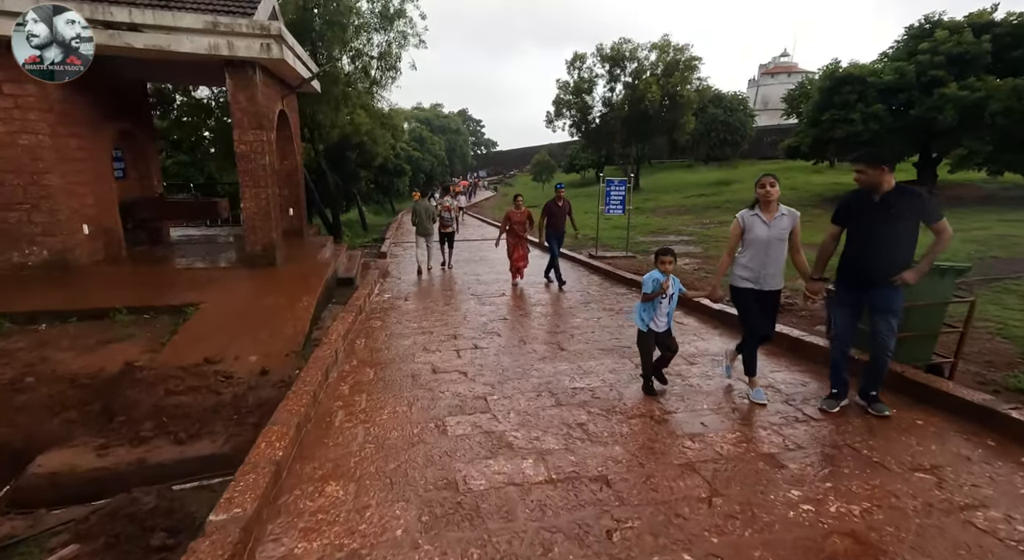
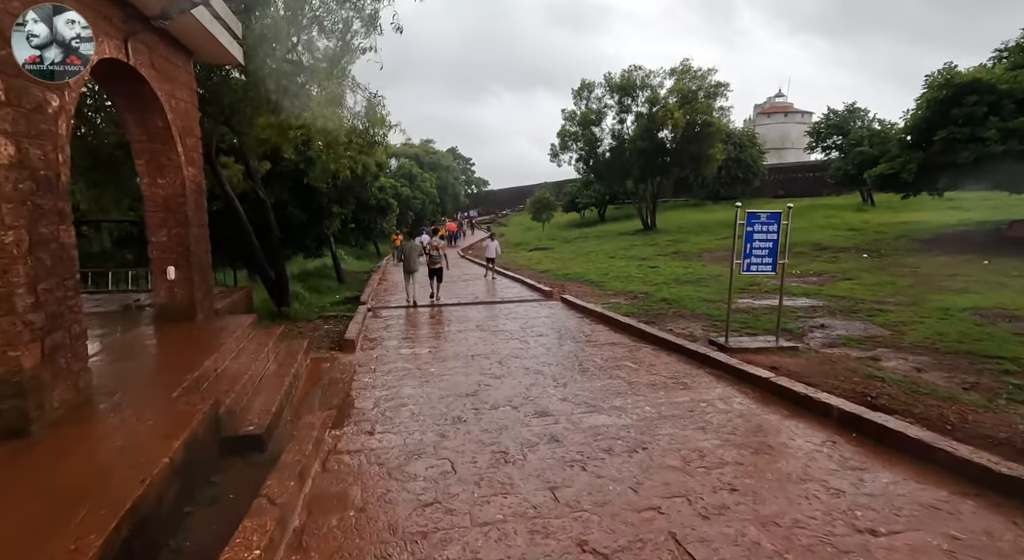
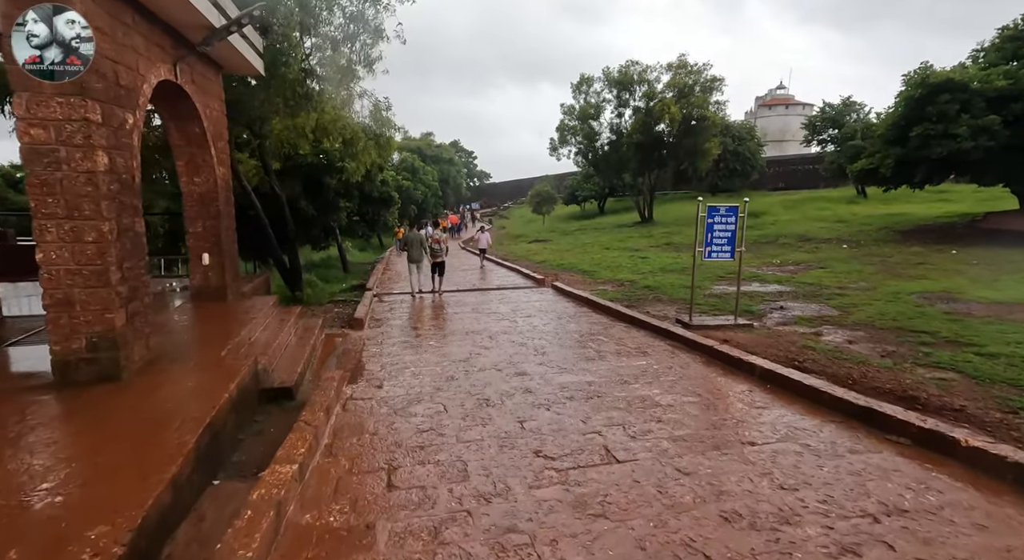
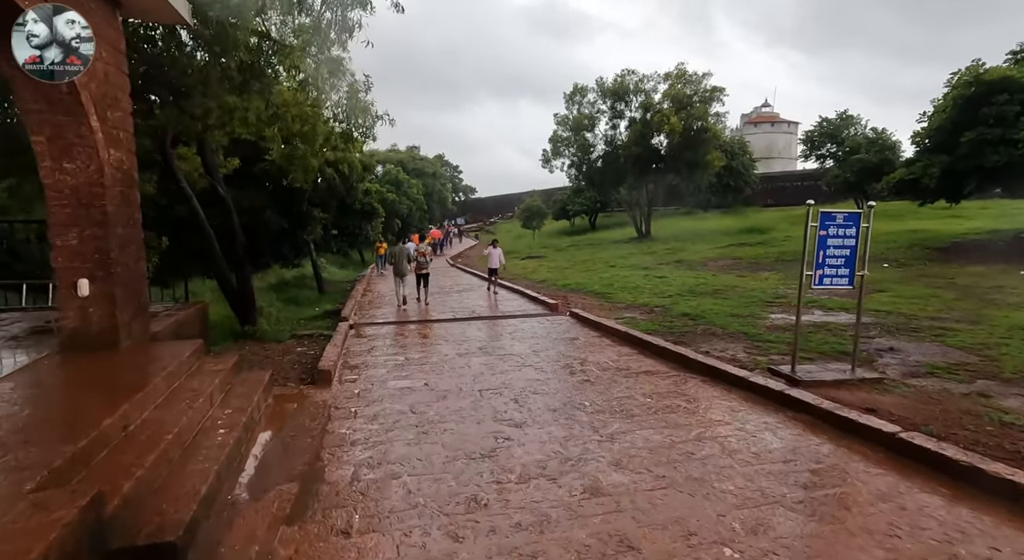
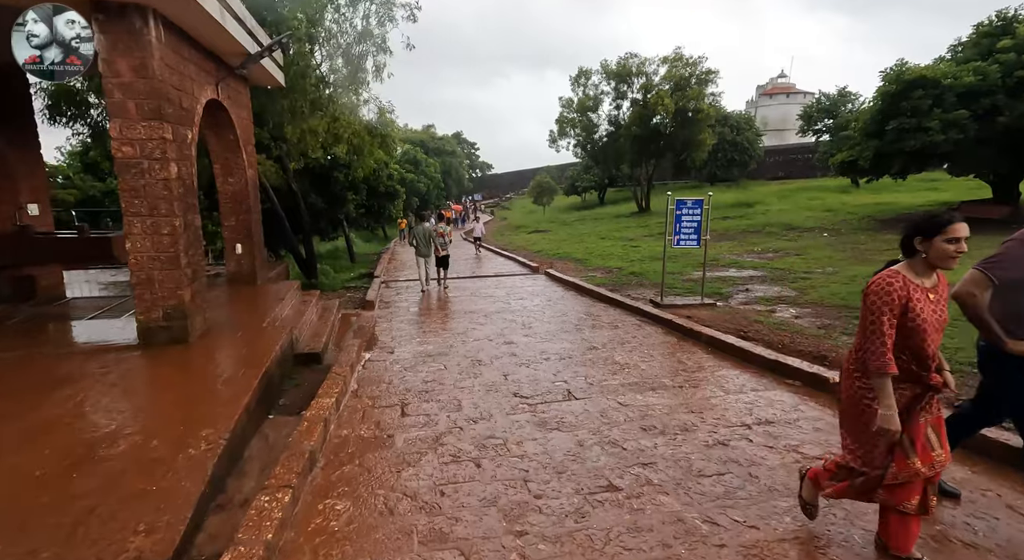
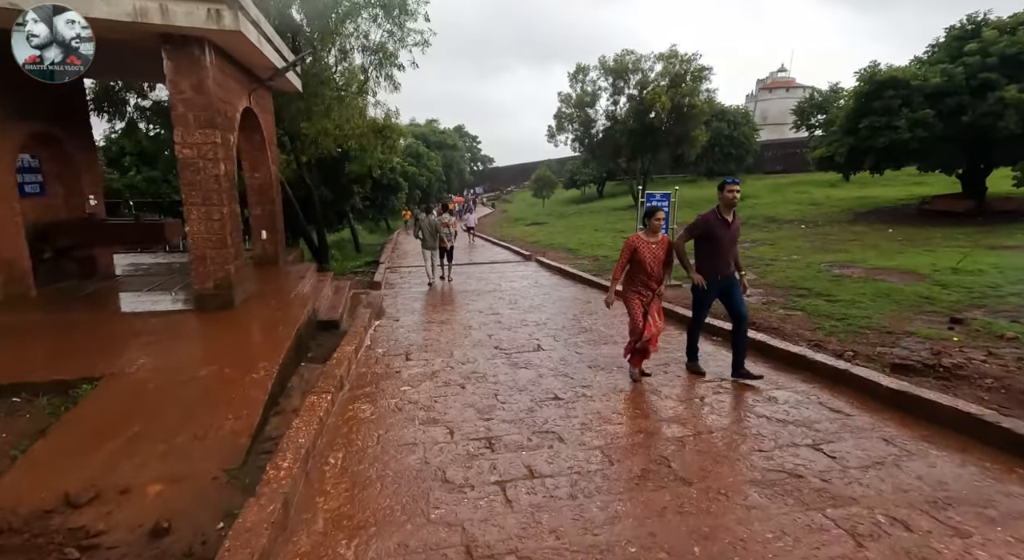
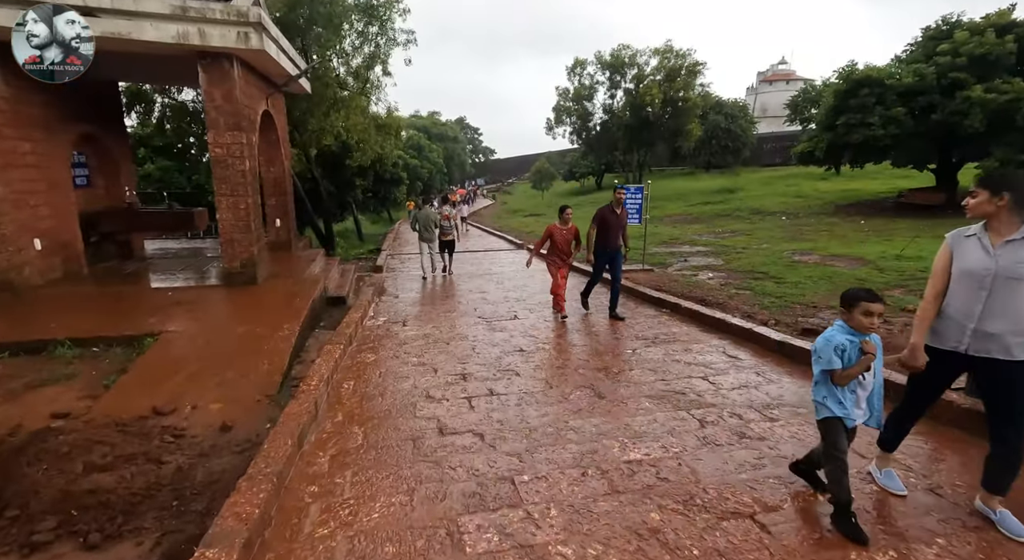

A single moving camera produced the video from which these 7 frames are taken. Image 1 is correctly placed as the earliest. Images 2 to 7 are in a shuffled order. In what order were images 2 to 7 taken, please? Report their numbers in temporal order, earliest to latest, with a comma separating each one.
7, 6, 5, 3, 2, 4
